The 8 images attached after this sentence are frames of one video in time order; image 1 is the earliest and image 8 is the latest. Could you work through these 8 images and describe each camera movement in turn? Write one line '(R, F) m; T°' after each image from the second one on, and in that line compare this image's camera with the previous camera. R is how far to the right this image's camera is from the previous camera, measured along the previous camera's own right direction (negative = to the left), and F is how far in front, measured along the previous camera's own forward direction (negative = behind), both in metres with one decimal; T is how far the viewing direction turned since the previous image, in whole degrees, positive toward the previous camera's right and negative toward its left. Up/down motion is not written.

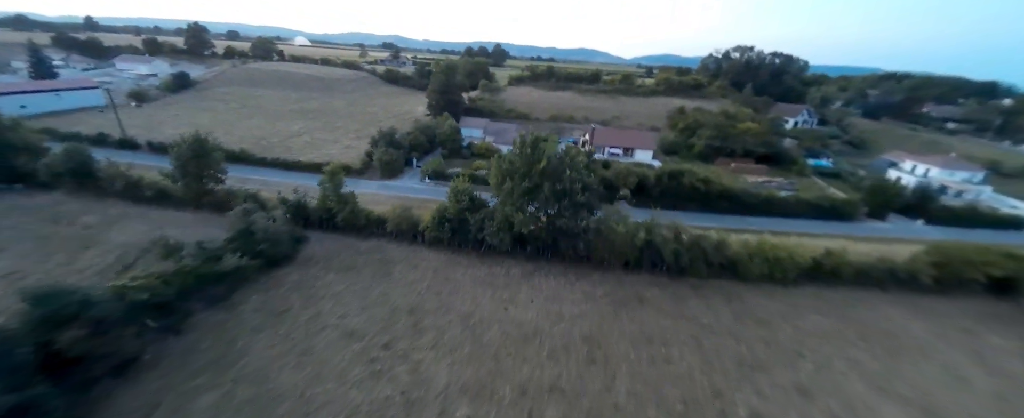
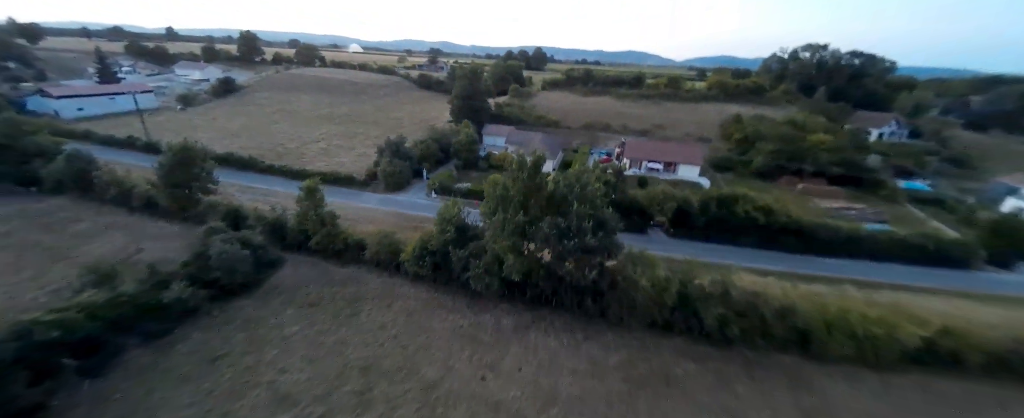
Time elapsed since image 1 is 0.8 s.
(+2.0, +3.9) m; -7°
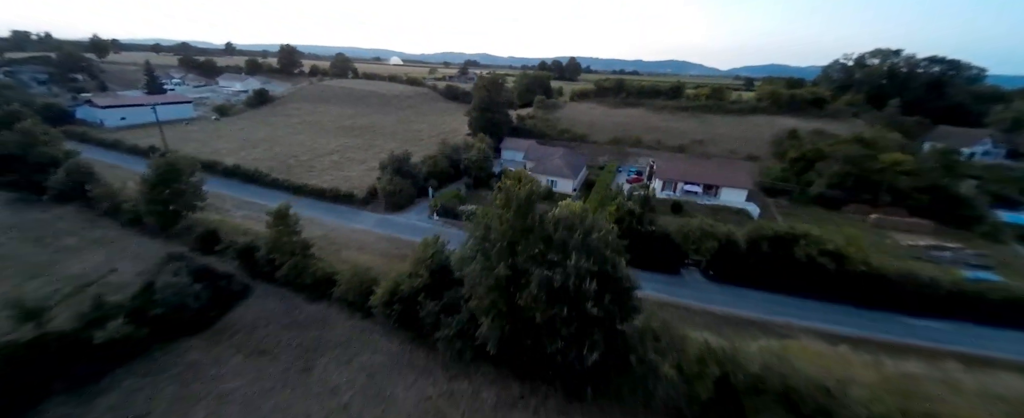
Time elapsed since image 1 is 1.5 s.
(+1.6, +3.2) m; -5°
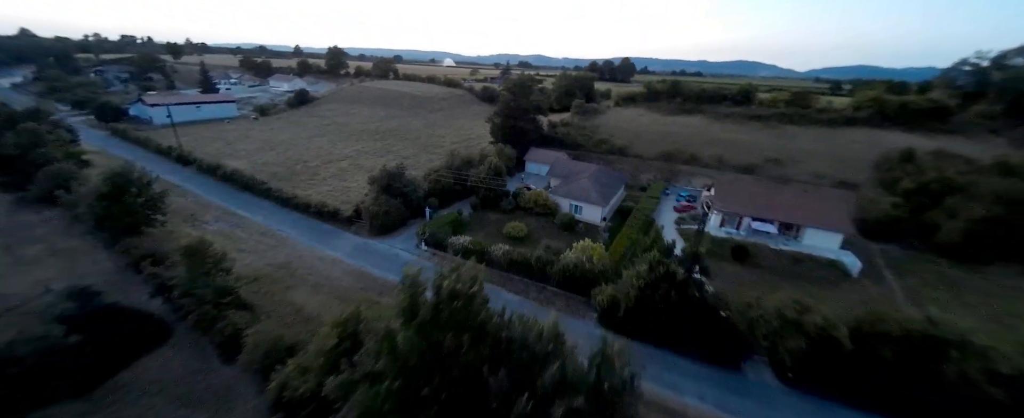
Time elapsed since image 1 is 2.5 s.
(+2.3, +5.2) m; -8°
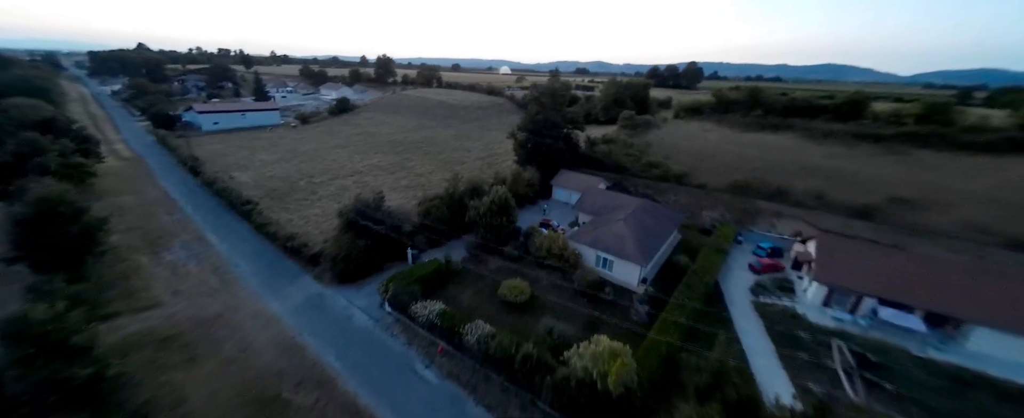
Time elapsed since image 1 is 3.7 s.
(+2.4, +5.8) m; -9°
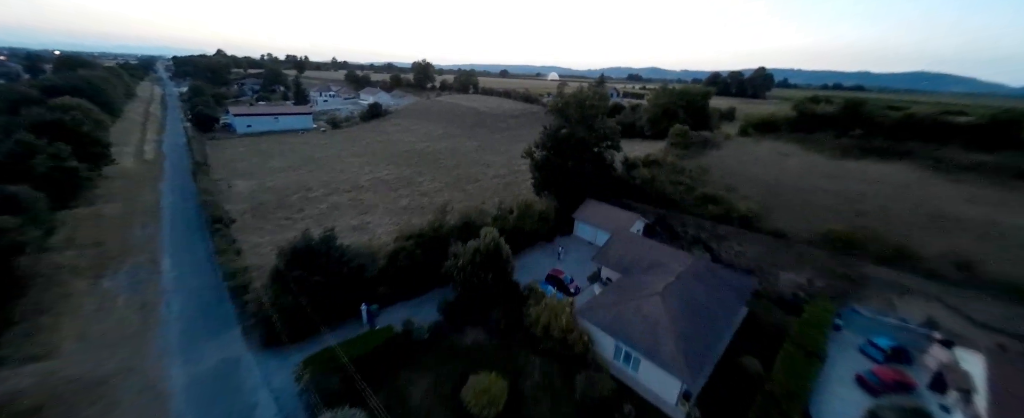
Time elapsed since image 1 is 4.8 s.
(+2.0, +5.1) m; -7°
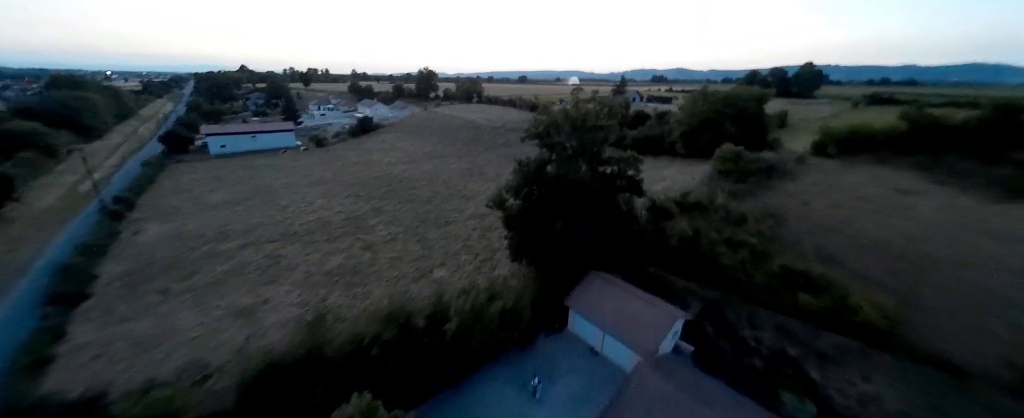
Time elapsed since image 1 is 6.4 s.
(+2.6, +7.7) m; -4°
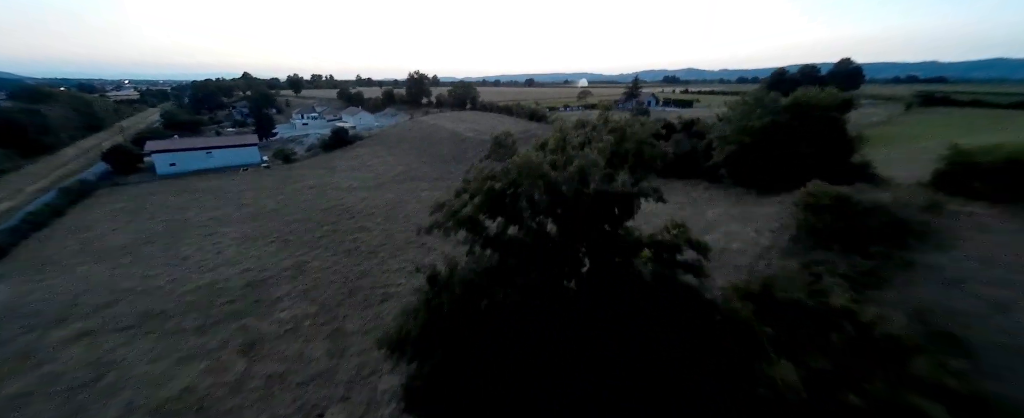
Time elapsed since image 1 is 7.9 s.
(+1.7, +7.0) m; -2°
